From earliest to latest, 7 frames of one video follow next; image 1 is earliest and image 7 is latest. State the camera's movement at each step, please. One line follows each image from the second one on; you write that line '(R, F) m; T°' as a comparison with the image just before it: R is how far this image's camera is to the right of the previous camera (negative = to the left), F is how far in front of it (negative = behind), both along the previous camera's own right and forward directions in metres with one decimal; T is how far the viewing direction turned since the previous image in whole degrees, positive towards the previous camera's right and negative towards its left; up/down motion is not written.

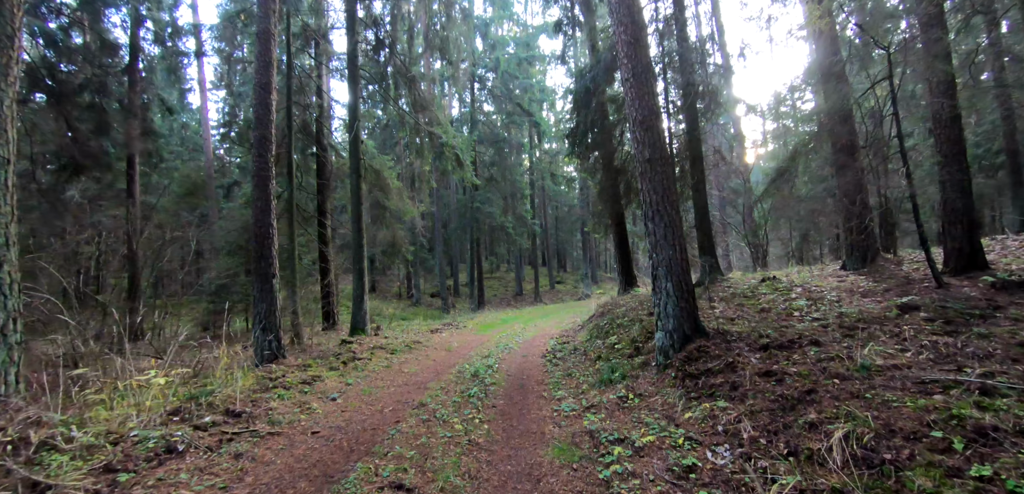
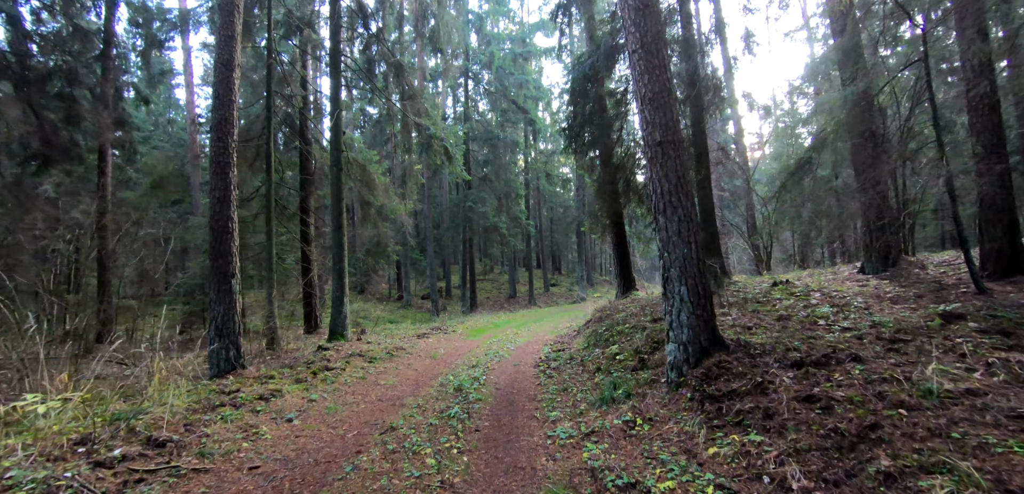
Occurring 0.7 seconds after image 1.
(+0.1, +0.8) m; +1°
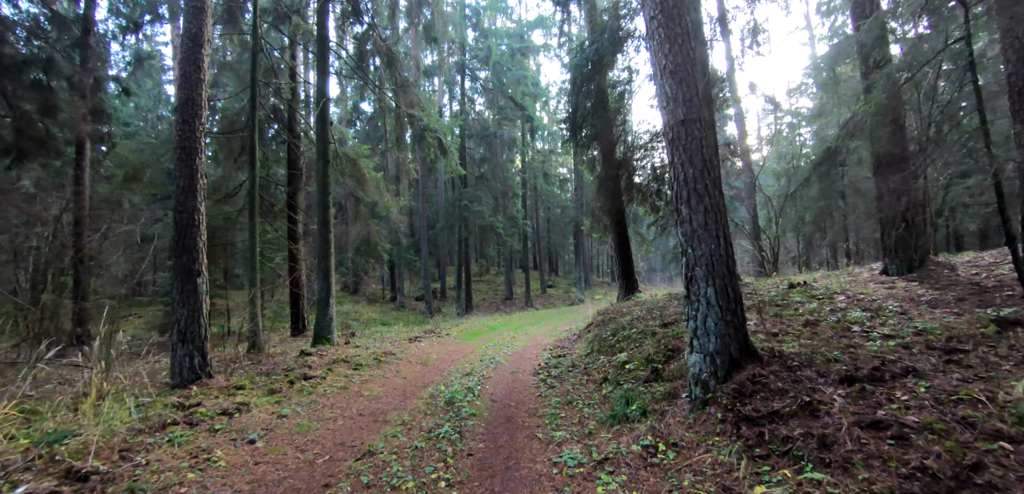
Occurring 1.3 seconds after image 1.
(0.0, +0.6) m; 0°
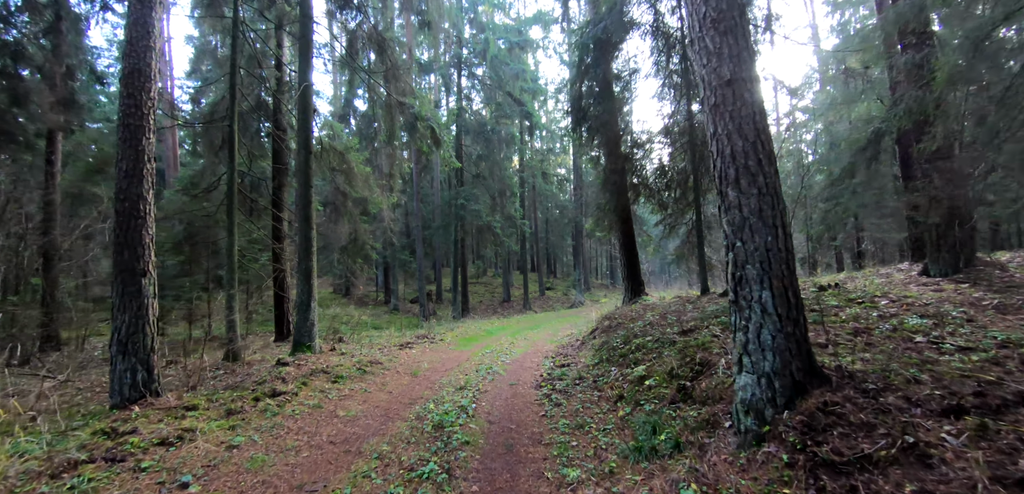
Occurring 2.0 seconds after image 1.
(0.0, +0.8) m; 0°
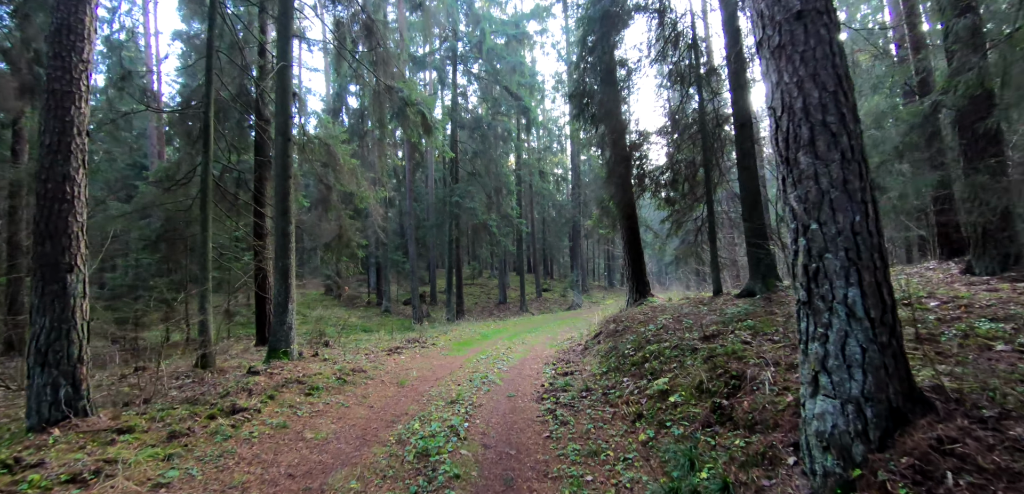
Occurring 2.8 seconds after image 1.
(0.0, +0.8) m; 0°
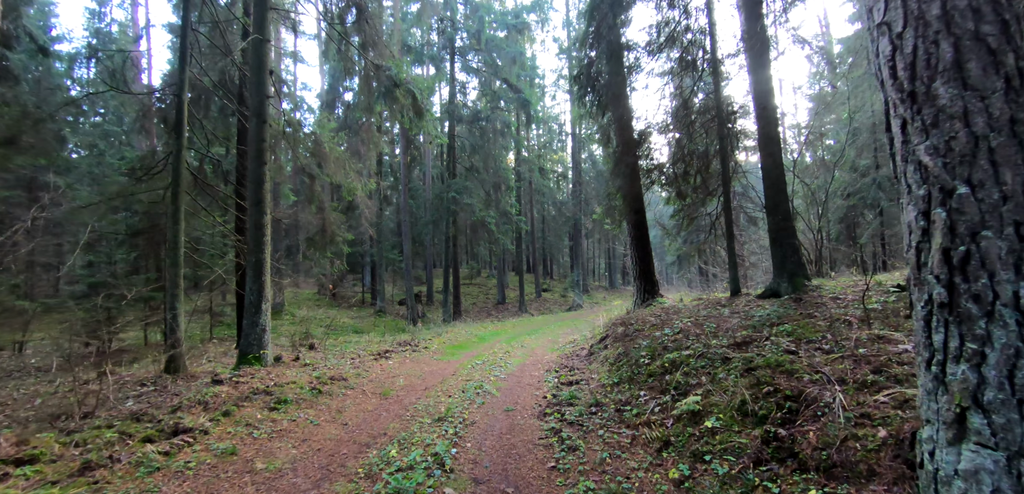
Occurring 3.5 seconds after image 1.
(0.0, +0.8) m; 0°
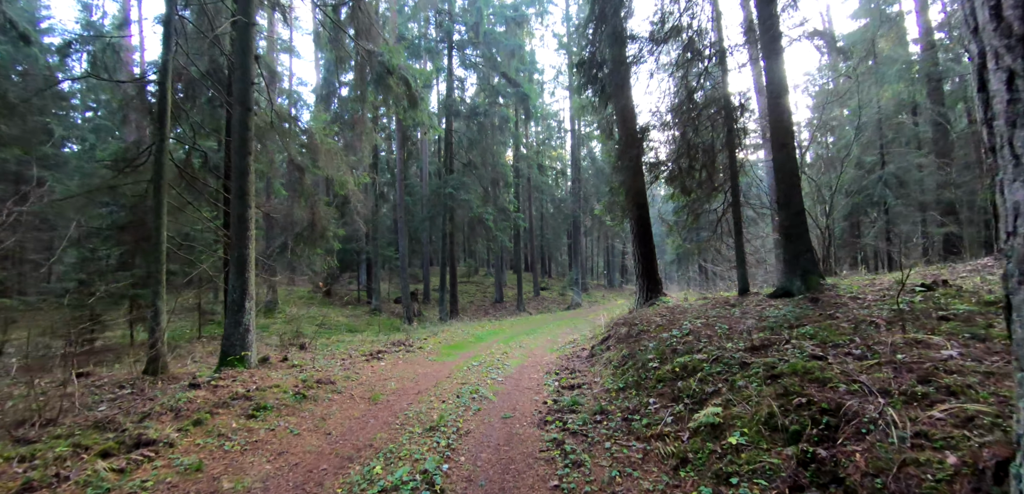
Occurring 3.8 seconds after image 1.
(0.0, +0.4) m; 0°
